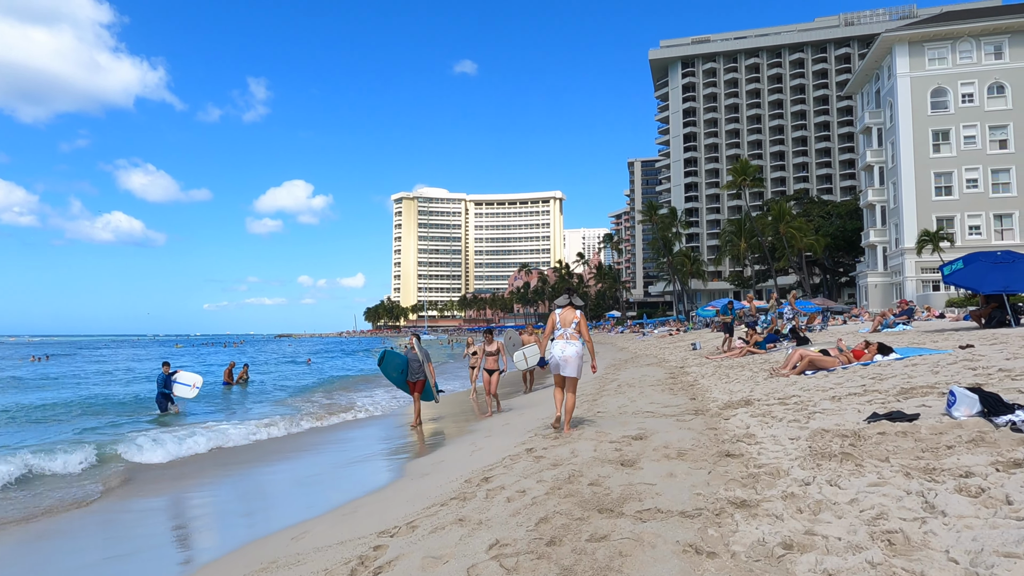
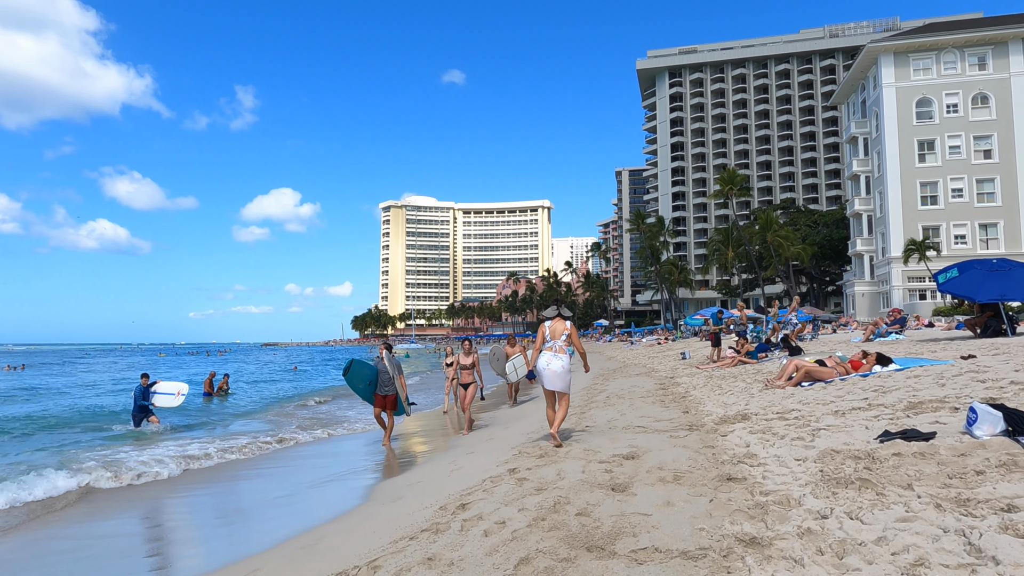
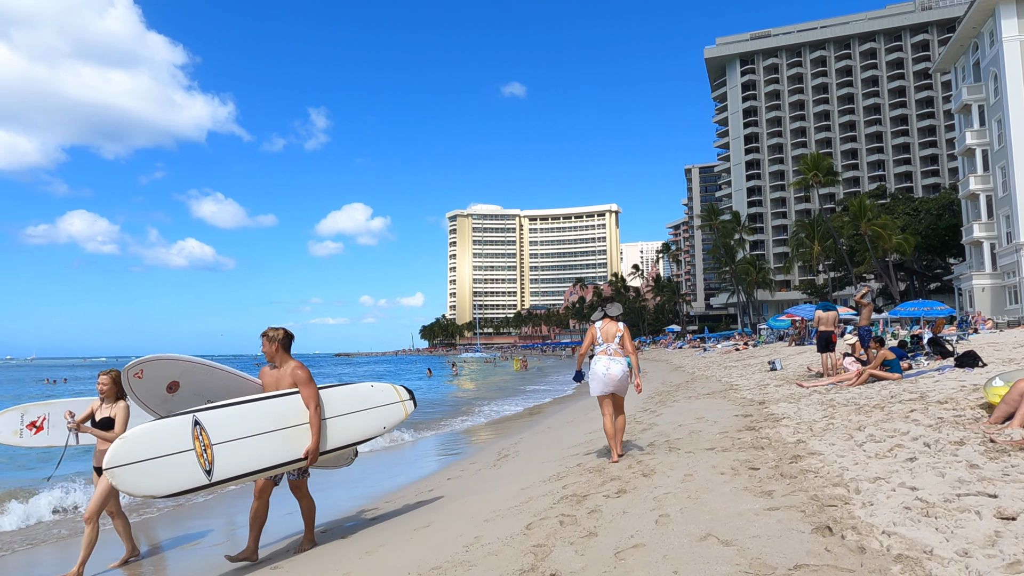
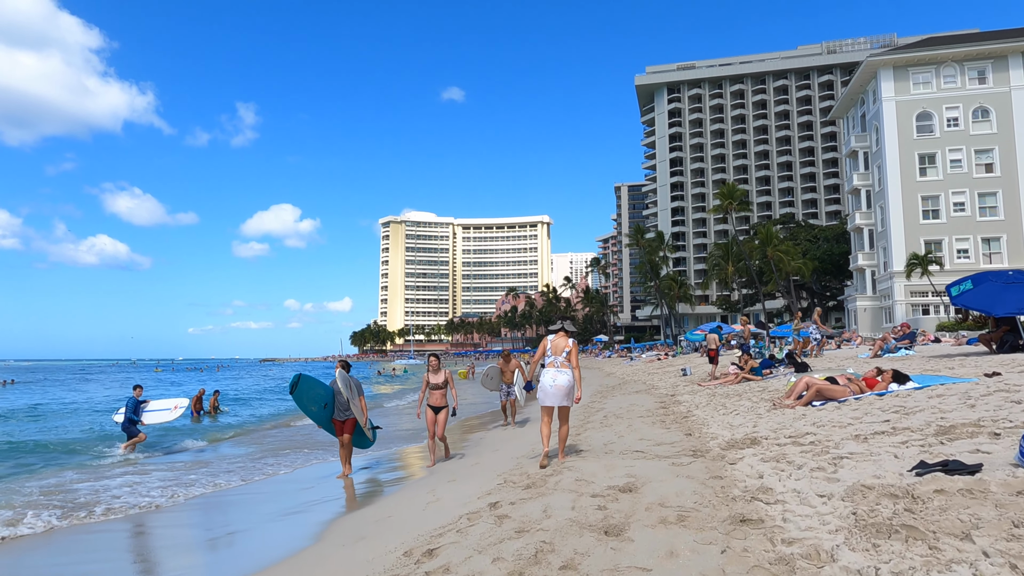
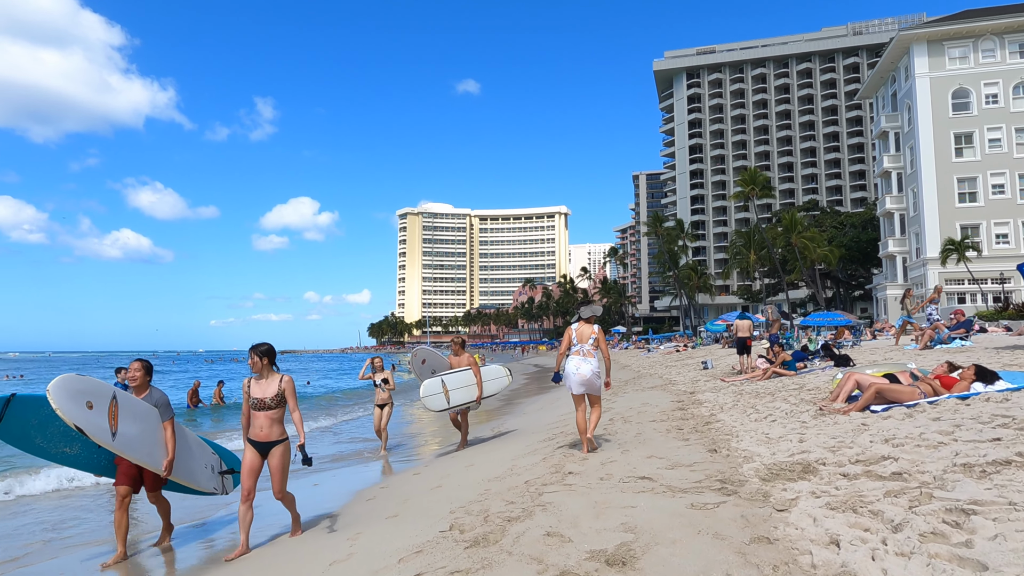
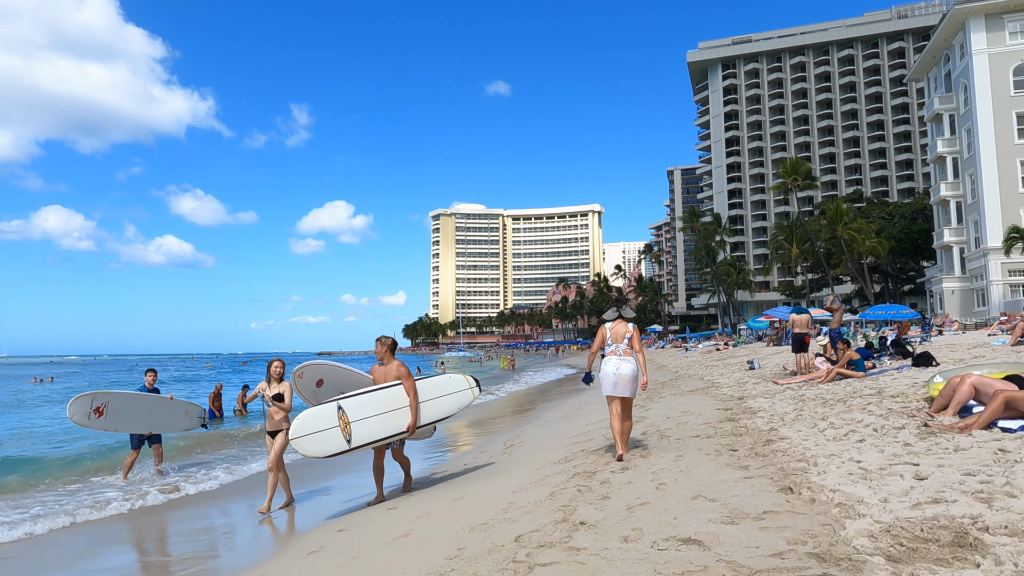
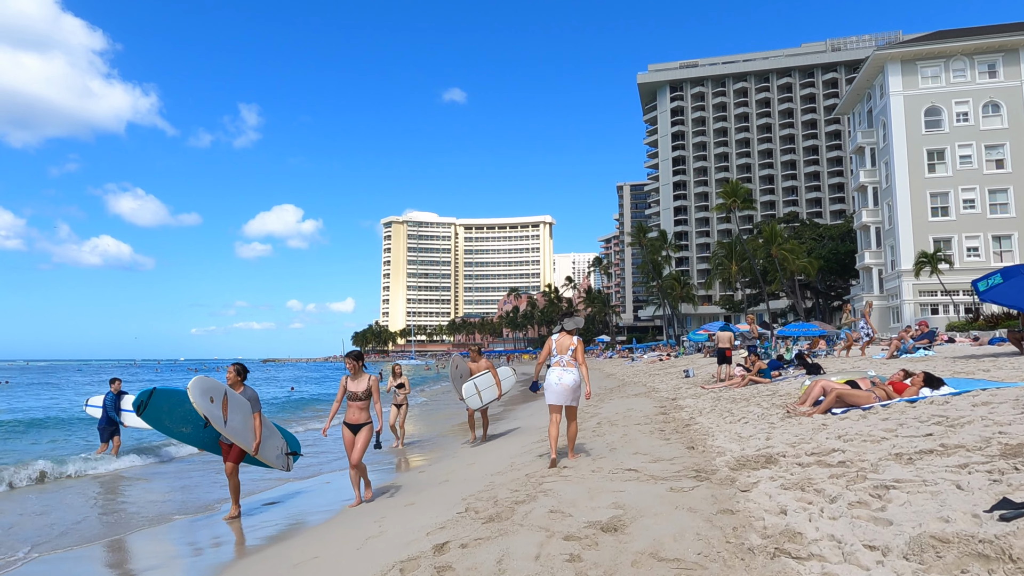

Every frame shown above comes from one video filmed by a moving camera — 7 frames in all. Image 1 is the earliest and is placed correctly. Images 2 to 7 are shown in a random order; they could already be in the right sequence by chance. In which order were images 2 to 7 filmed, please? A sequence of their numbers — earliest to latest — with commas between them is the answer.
2, 4, 7, 5, 6, 3
